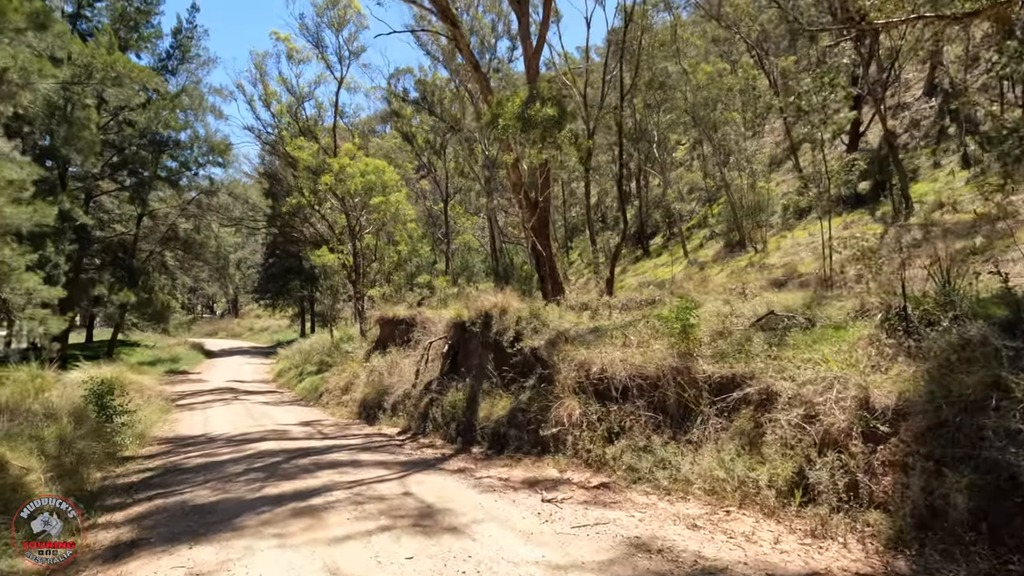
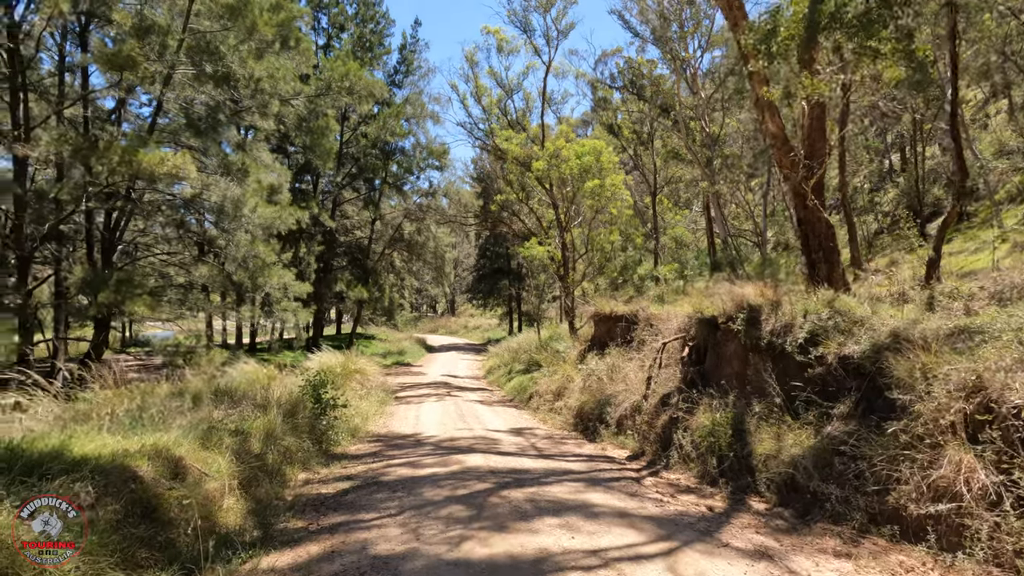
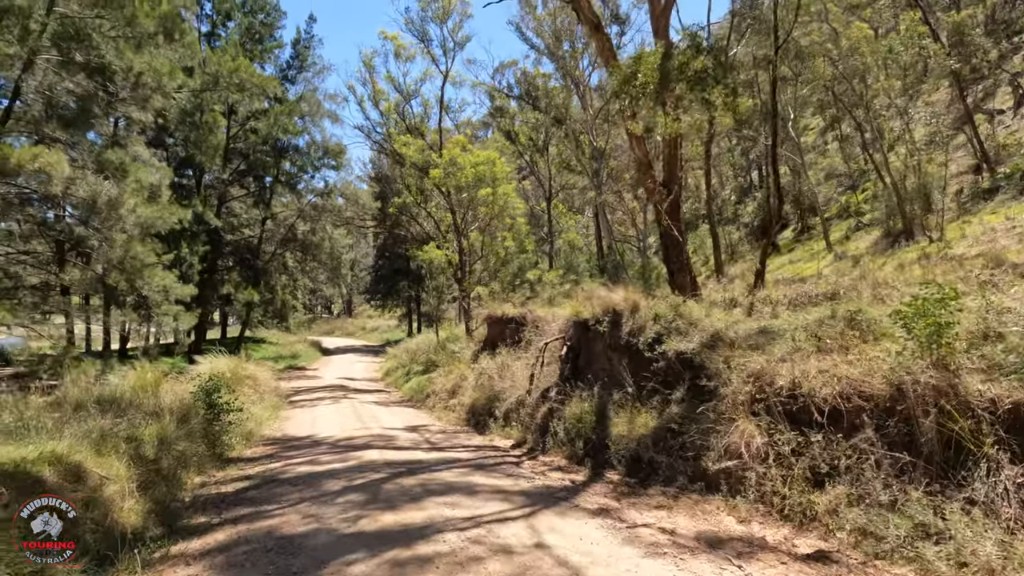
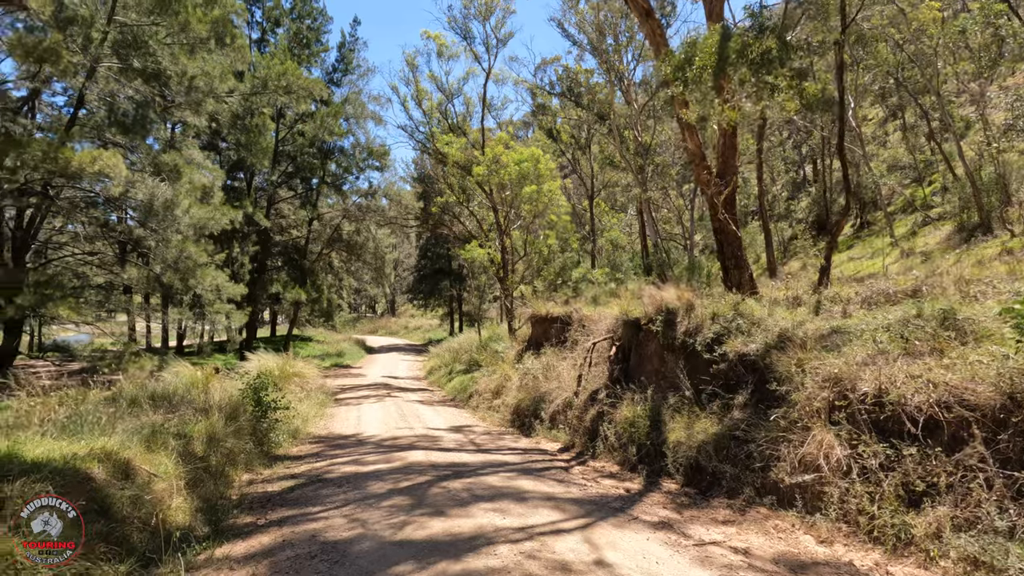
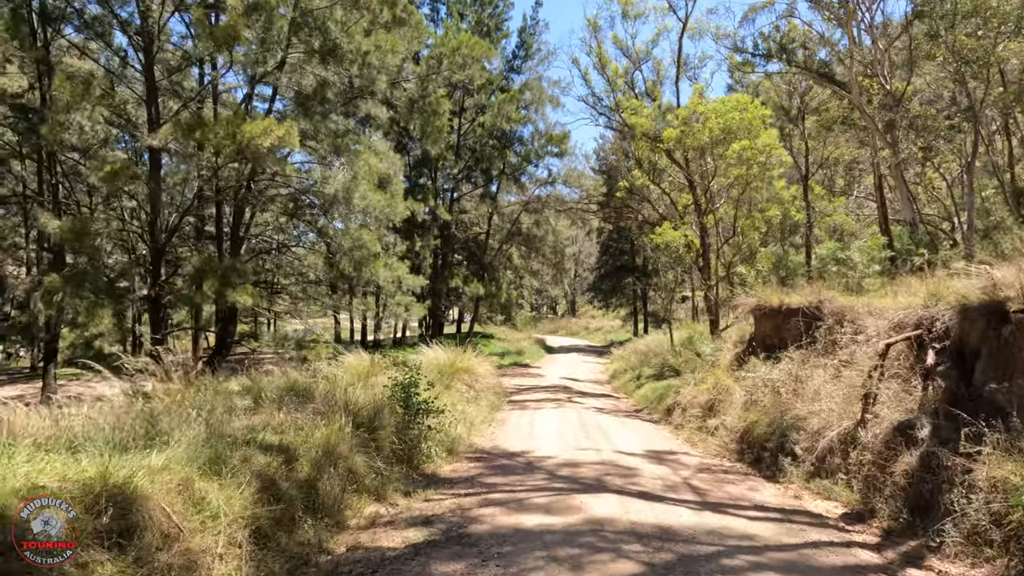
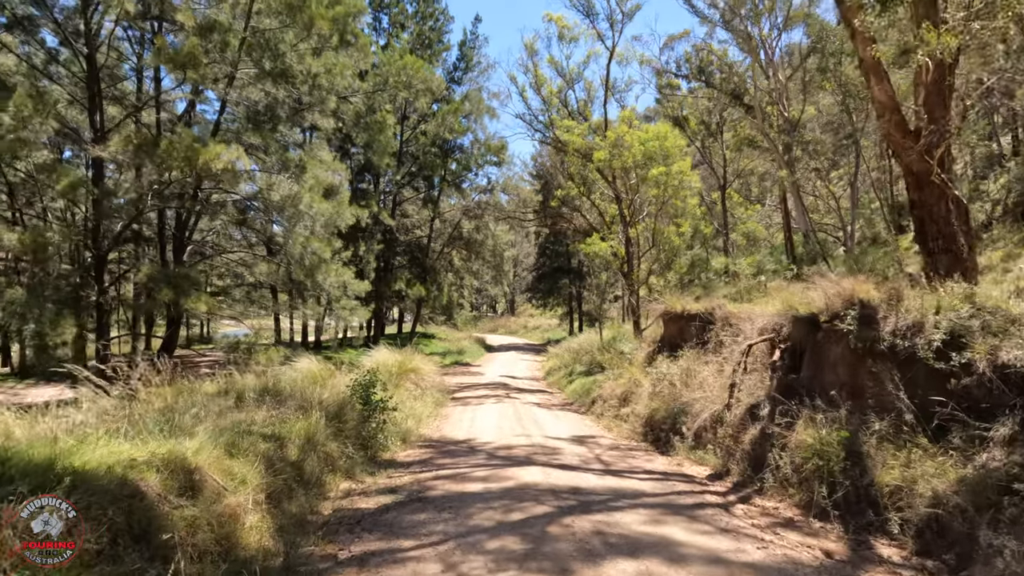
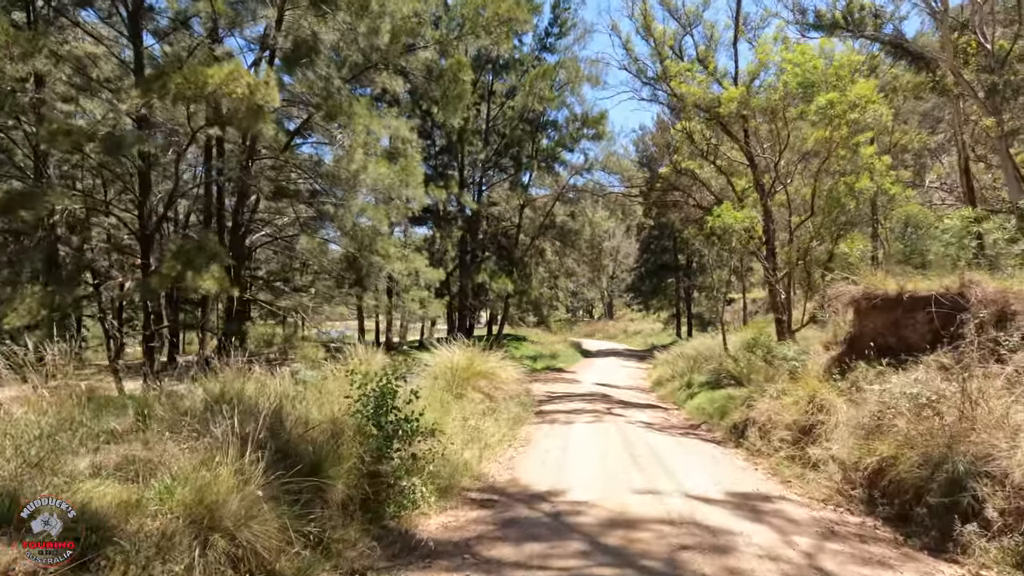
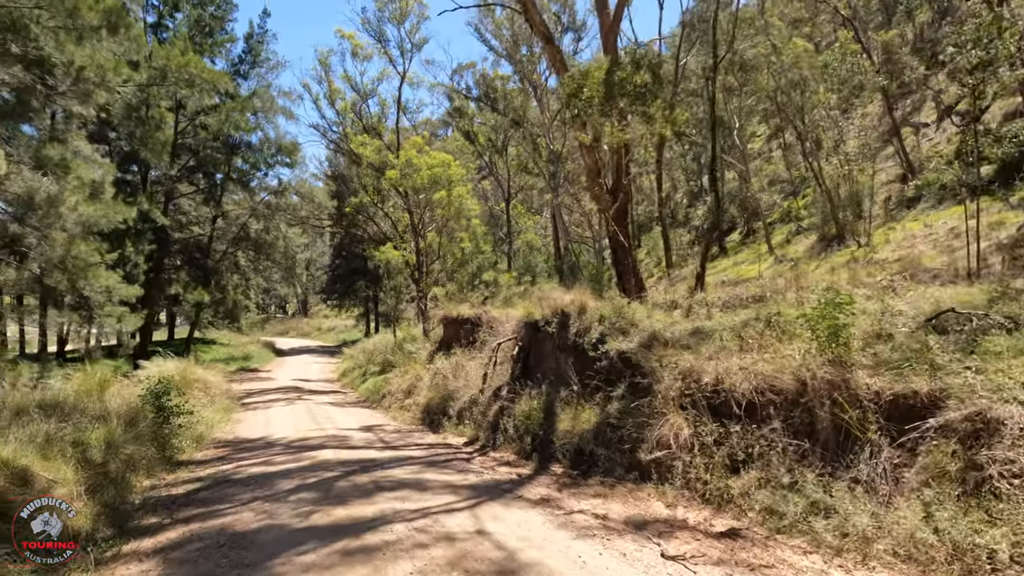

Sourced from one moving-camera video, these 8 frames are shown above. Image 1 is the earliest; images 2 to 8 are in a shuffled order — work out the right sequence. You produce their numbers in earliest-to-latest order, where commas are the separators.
8, 3, 4, 2, 6, 5, 7
